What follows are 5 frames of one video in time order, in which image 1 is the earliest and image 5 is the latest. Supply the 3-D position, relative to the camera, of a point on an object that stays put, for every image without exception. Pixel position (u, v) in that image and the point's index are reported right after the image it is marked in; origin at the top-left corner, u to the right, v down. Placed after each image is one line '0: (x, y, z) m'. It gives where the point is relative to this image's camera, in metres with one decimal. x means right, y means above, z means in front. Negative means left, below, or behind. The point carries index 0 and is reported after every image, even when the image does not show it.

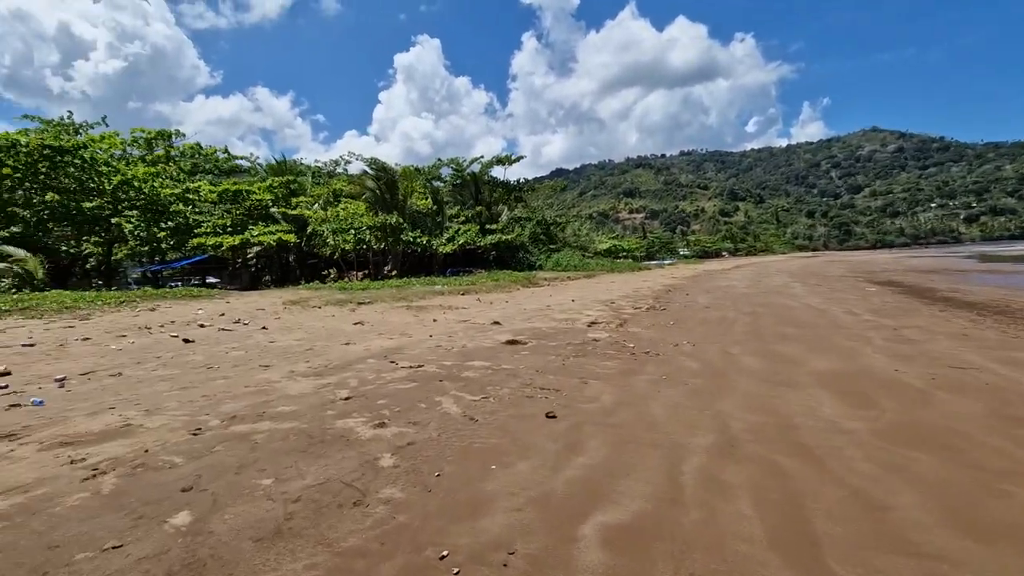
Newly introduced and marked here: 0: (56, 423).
0: (-4.2, -1.2, +4.6) m
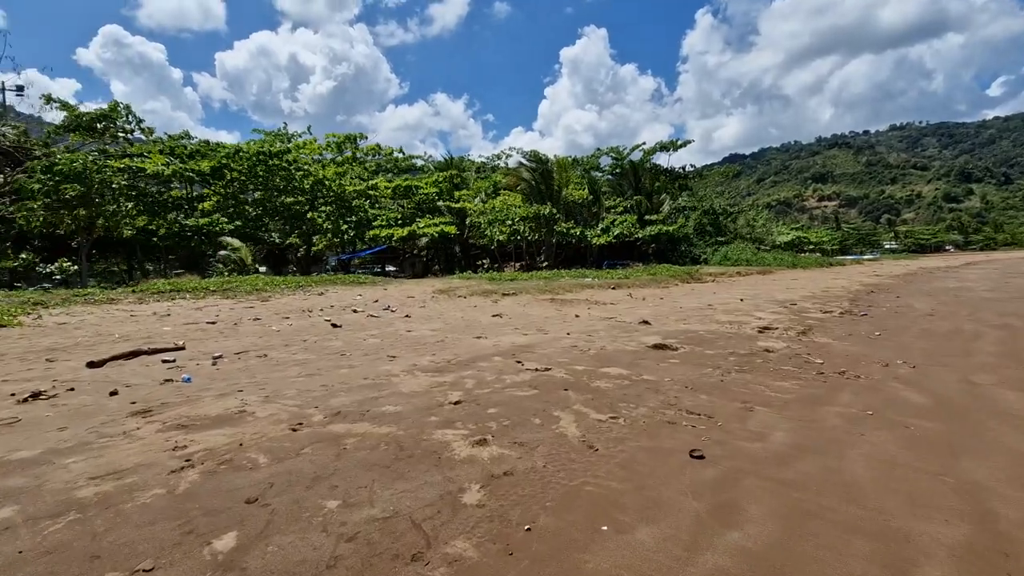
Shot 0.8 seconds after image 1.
0: (-3.1, -1.1, +4.8) m
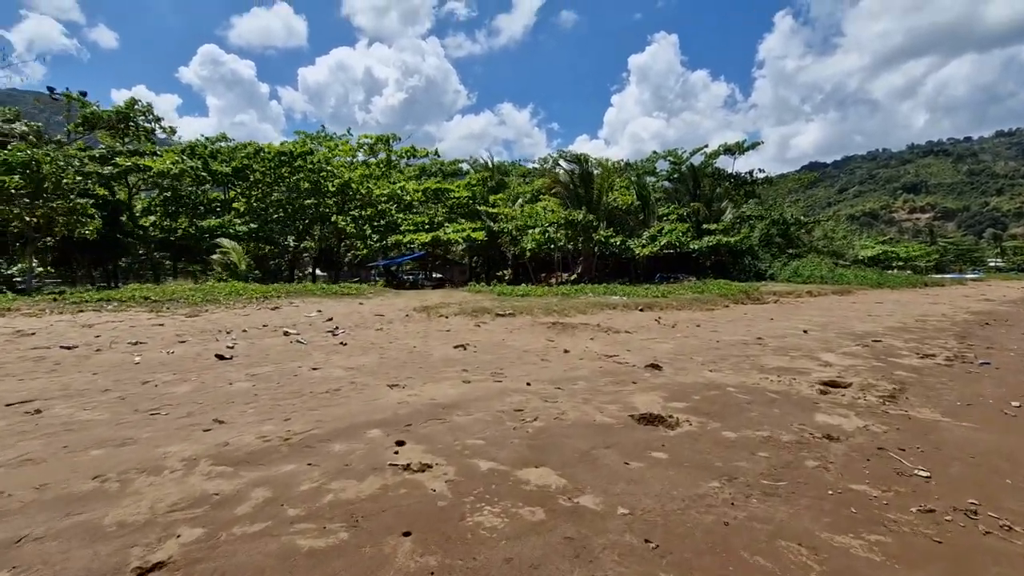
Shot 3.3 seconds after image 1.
0: (-4.3, -1.3, +2.7) m
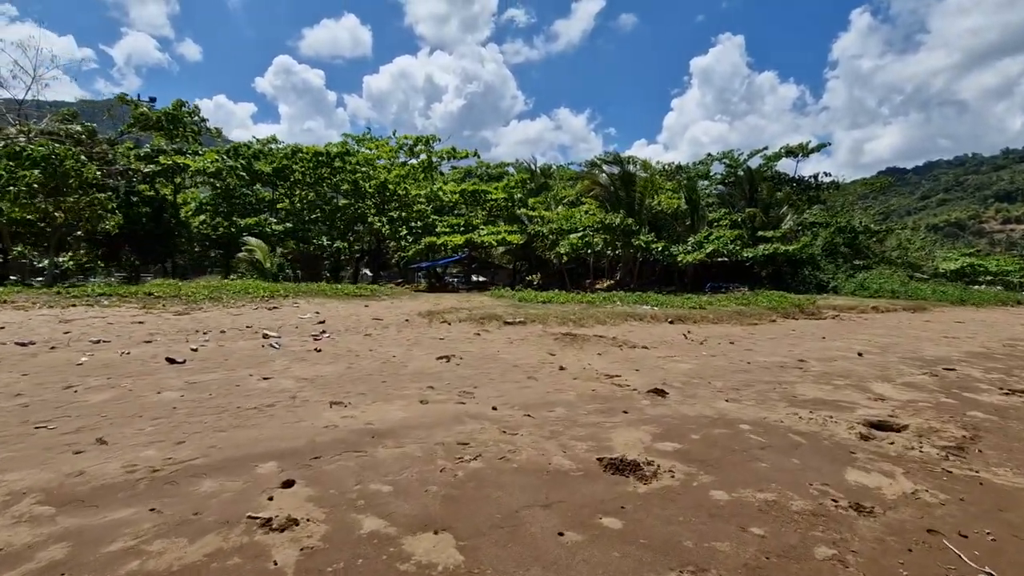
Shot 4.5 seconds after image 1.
0: (-5.0, -1.2, +2.2) m
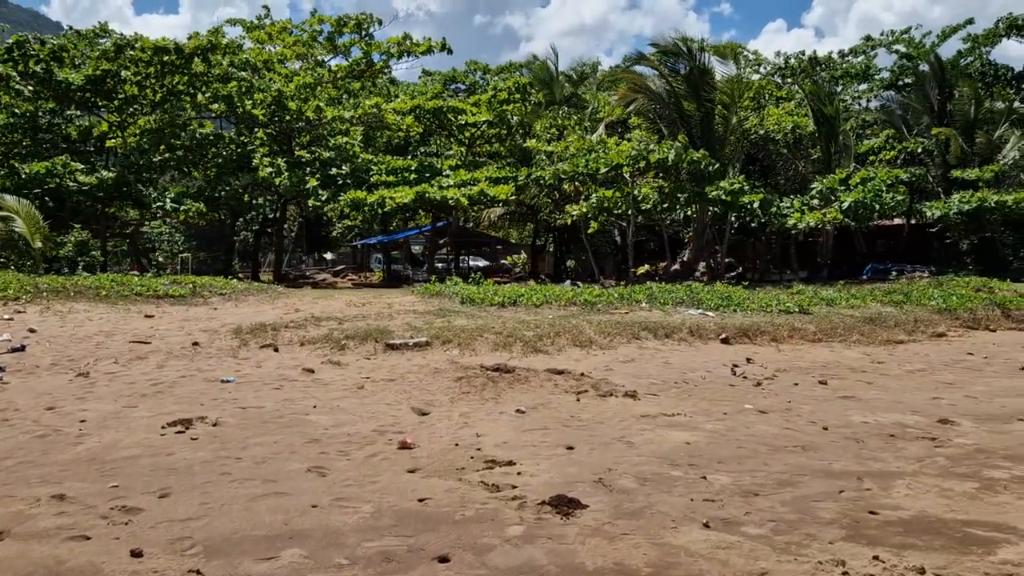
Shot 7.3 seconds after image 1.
0: (-6.5, -1.1, -0.9) m
